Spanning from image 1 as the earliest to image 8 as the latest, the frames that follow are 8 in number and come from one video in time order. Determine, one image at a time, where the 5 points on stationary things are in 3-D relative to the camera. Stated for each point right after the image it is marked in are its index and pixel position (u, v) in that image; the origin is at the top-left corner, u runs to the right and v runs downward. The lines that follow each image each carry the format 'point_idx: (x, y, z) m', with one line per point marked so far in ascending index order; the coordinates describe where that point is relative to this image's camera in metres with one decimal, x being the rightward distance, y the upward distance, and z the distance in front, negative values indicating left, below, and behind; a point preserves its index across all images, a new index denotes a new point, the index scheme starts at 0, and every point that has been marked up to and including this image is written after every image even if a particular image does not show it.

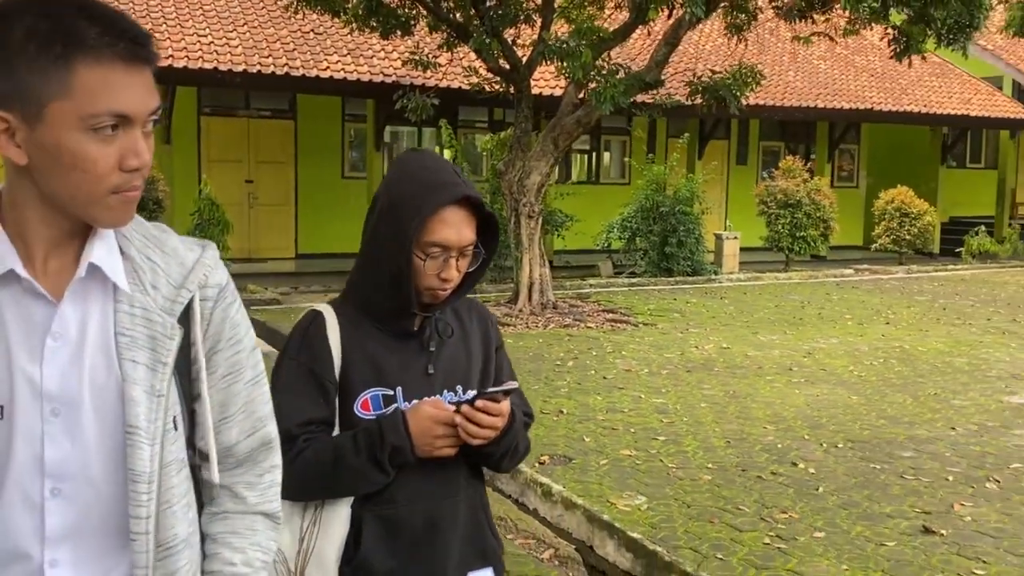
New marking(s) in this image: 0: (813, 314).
0: (+3.3, -0.3, +10.7) m
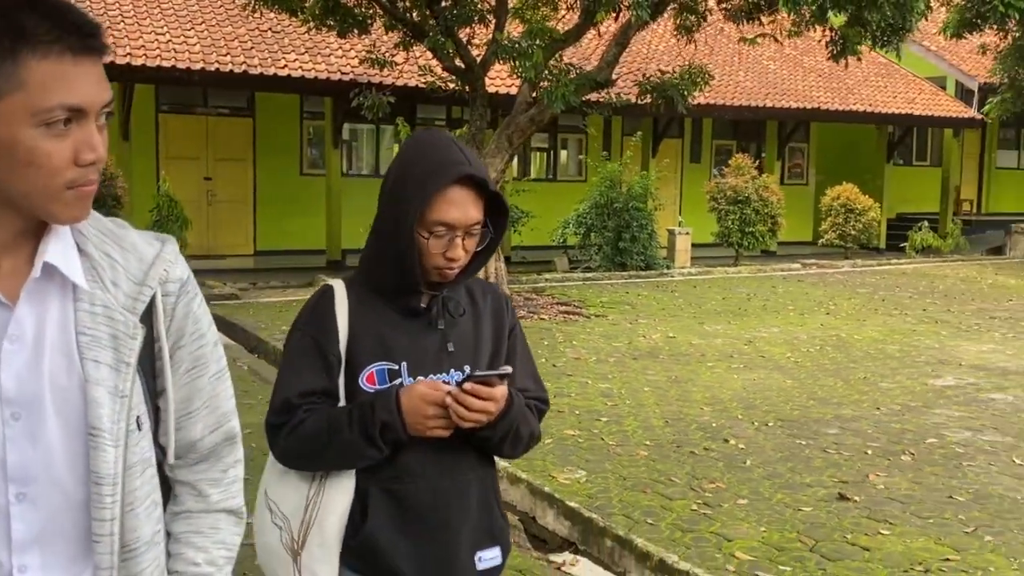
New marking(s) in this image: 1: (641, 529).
0: (+2.8, -0.2, +11.1) m
1: (+0.5, -1.0, +4.1) m
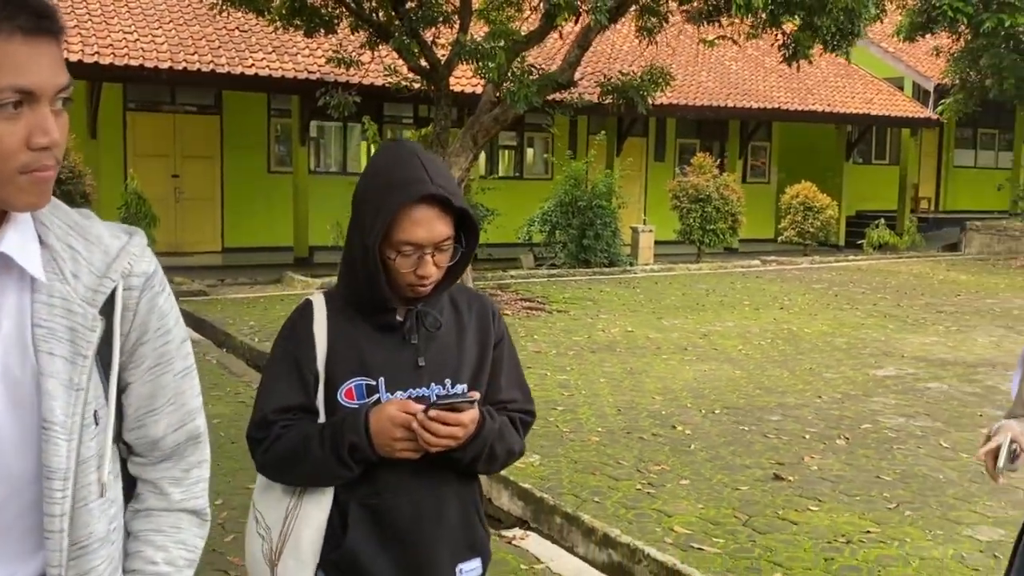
0: (+2.4, -0.2, +11.5) m
1: (+0.3, -1.0, +4.4) m
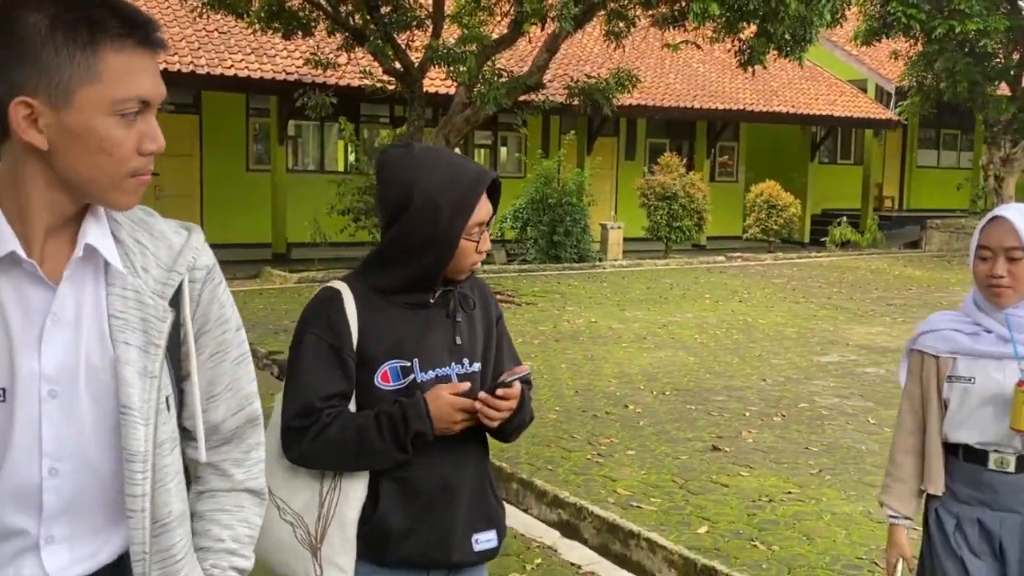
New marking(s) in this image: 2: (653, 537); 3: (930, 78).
0: (+2.0, -0.1, +12.0) m
1: (+0.1, -0.9, +4.8) m
2: (+0.6, -1.0, +4.0) m
3: (+7.0, +3.5, +16.3) m
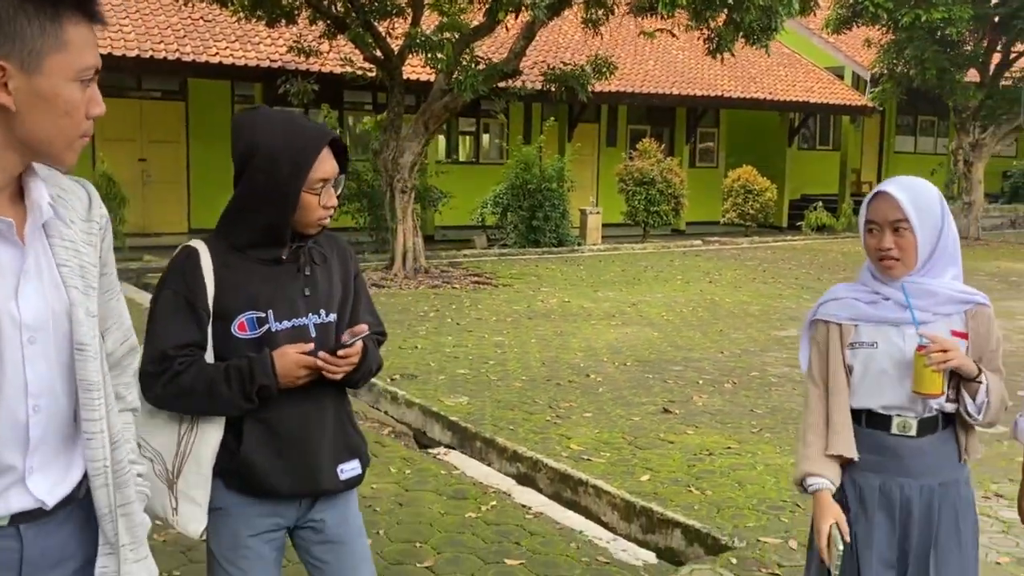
0: (+1.8, +0.2, +12.4) m
1: (-0.1, -0.8, +5.2) m
2: (+0.4, -0.9, +4.4) m
3: (+6.6, +3.8, +16.7) m
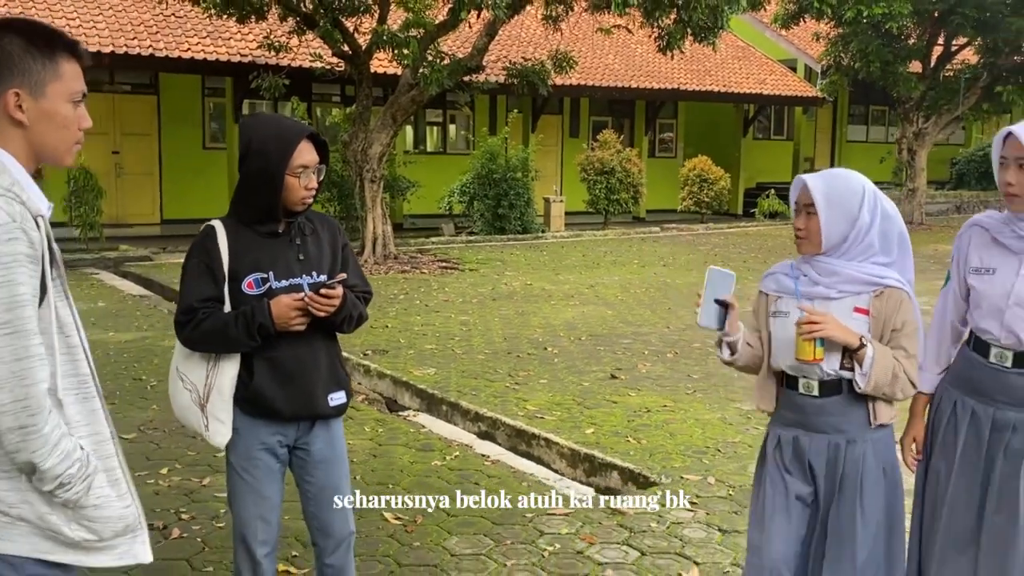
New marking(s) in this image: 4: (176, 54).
0: (+1.3, +0.4, +13.1) m
1: (-0.3, -0.6, +5.8) m
2: (+0.2, -0.8, +5.0) m
3: (+6.0, +4.1, +17.5) m
4: (-4.6, +3.2, +13.5) m
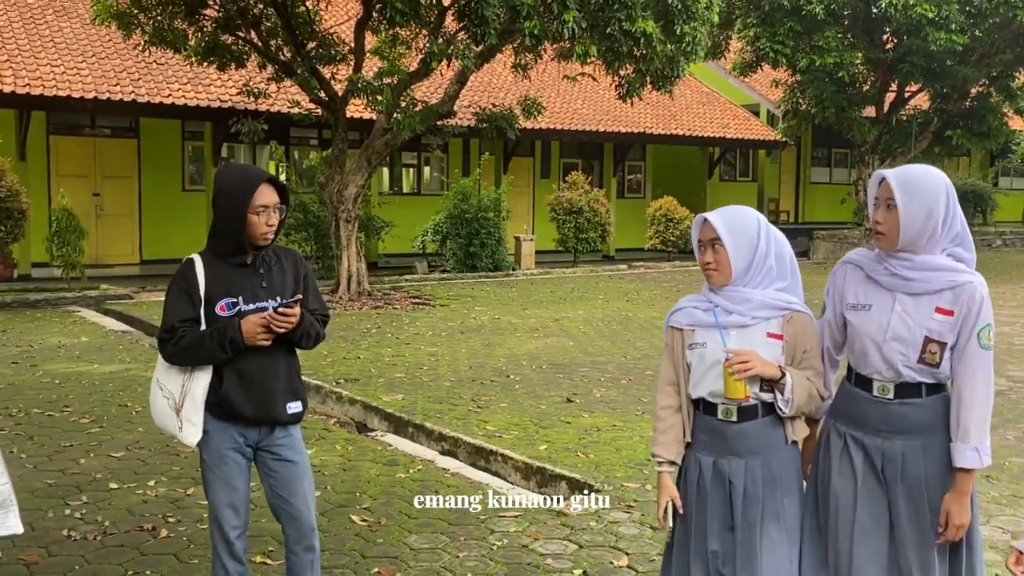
0: (+0.9, -0.1, +13.6) m
1: (-0.5, -0.8, +6.3) m
2: (0.0, -0.9, +5.5) m
3: (+5.5, +3.5, +18.2) m
4: (-5.1, +2.7, +14.0) m
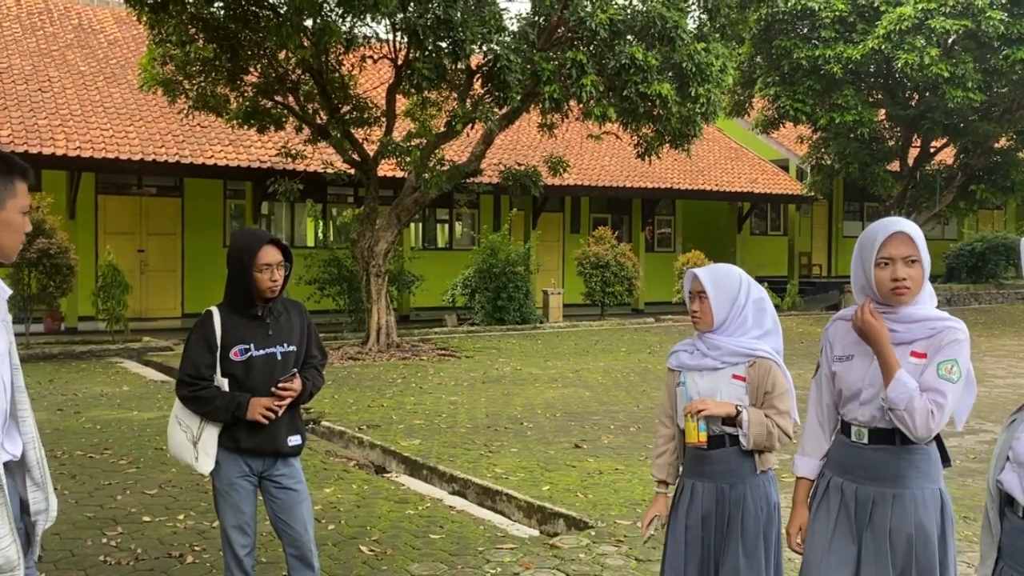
0: (+1.2, -0.9, +13.9) m
1: (-0.5, -1.2, +6.7) m
2: (0.0, -1.2, +5.8) m
3: (+6.0, +2.5, +18.6) m
4: (-4.7, +1.9, +14.7) m
